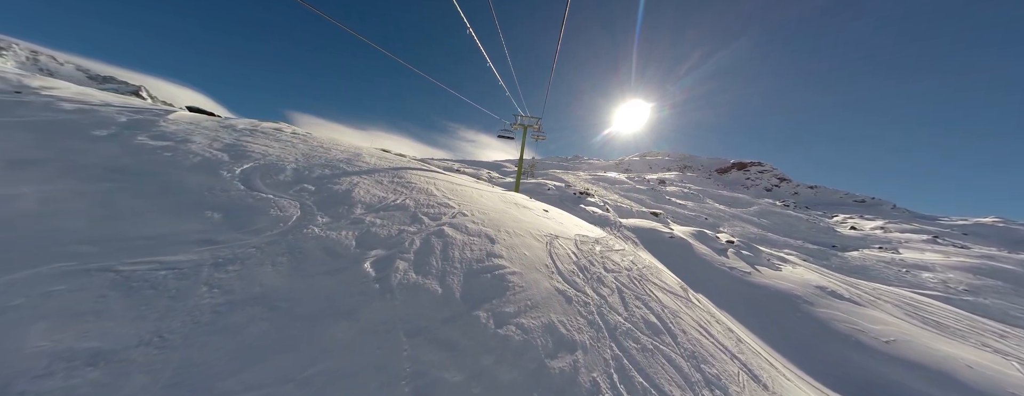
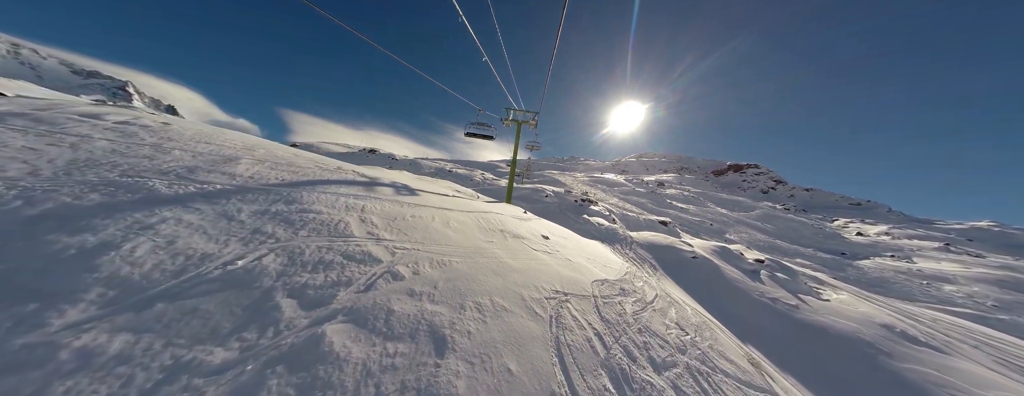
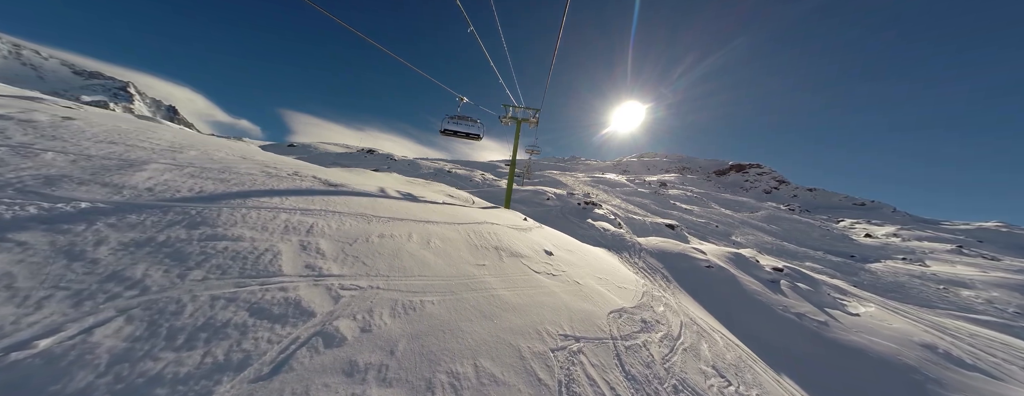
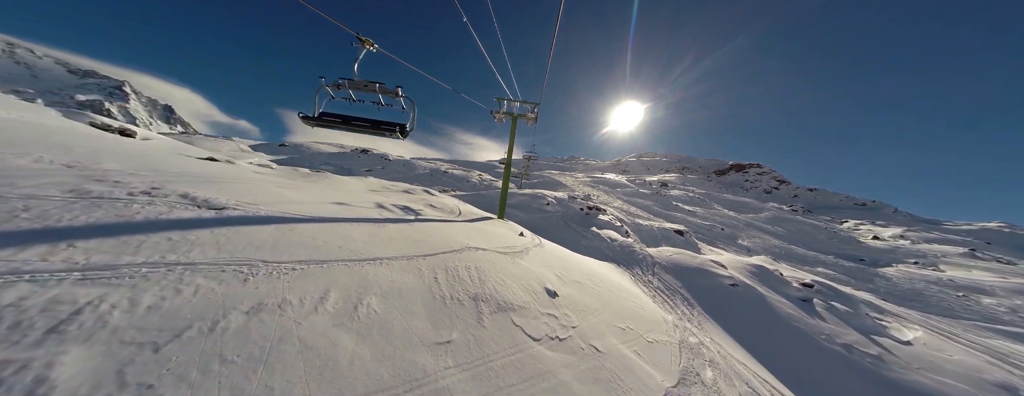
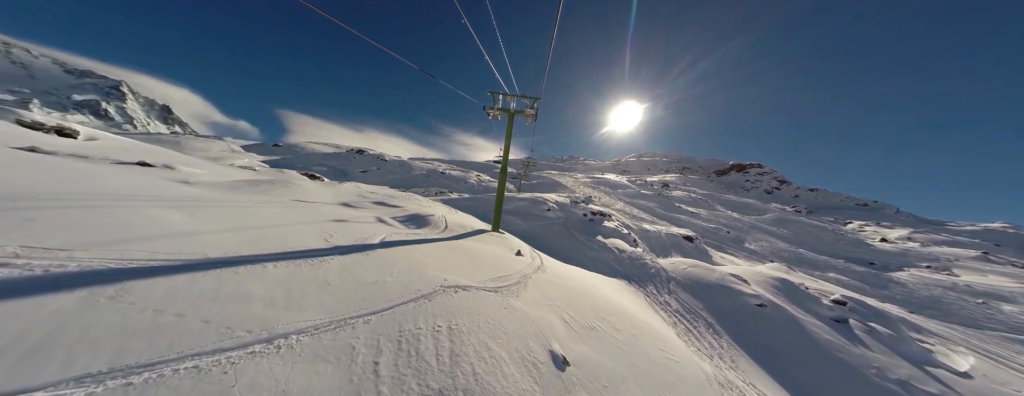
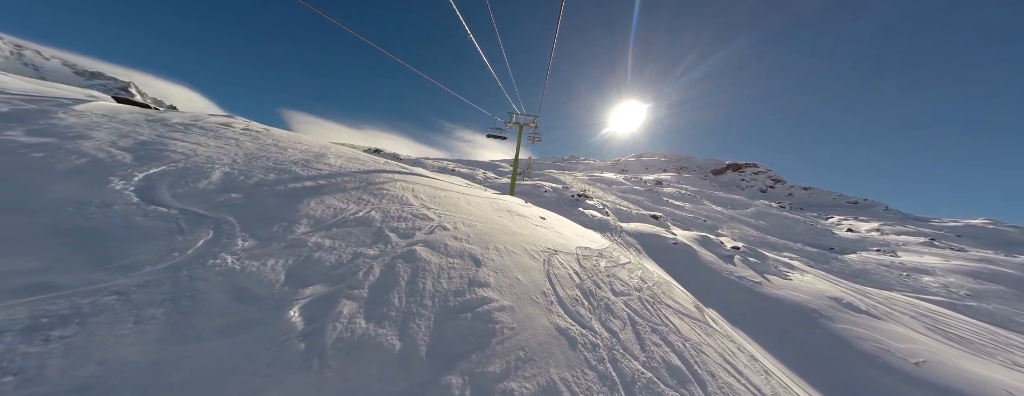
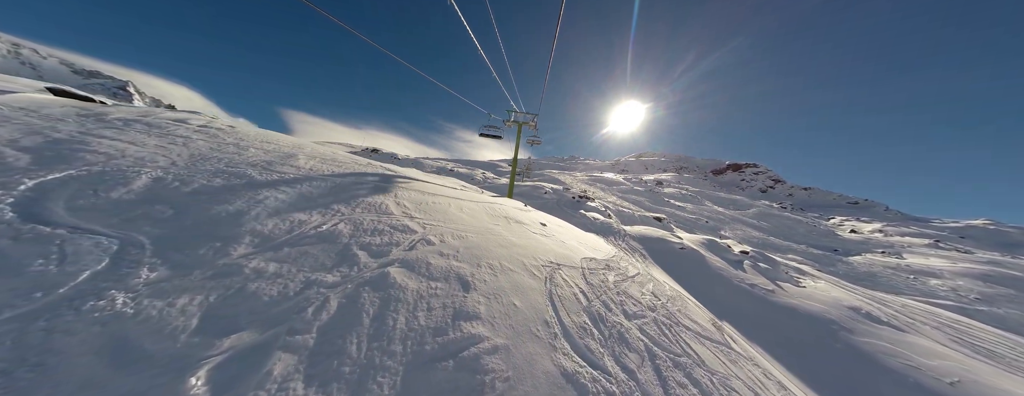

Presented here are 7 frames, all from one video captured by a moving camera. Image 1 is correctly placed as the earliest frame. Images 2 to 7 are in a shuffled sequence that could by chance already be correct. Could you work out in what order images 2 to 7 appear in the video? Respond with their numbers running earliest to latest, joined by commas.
6, 7, 2, 3, 4, 5
